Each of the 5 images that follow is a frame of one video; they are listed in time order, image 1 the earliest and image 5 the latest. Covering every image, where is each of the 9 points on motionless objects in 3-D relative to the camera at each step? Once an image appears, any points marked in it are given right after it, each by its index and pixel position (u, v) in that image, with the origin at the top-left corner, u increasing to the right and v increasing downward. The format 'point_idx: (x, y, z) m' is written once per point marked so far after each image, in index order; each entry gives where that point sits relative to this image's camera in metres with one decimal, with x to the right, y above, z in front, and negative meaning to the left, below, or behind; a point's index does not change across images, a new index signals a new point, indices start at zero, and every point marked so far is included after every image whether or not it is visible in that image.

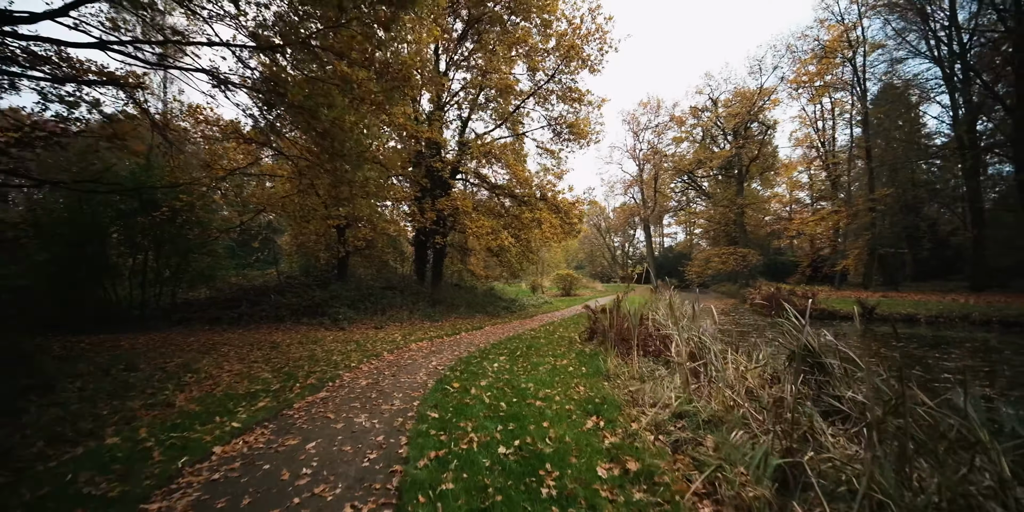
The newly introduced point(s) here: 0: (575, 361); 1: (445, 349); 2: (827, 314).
0: (+1.1, -1.8, +6.8) m
1: (-1.3, -1.9, +8.1) m
2: (+13.3, -2.5, +17.1) m
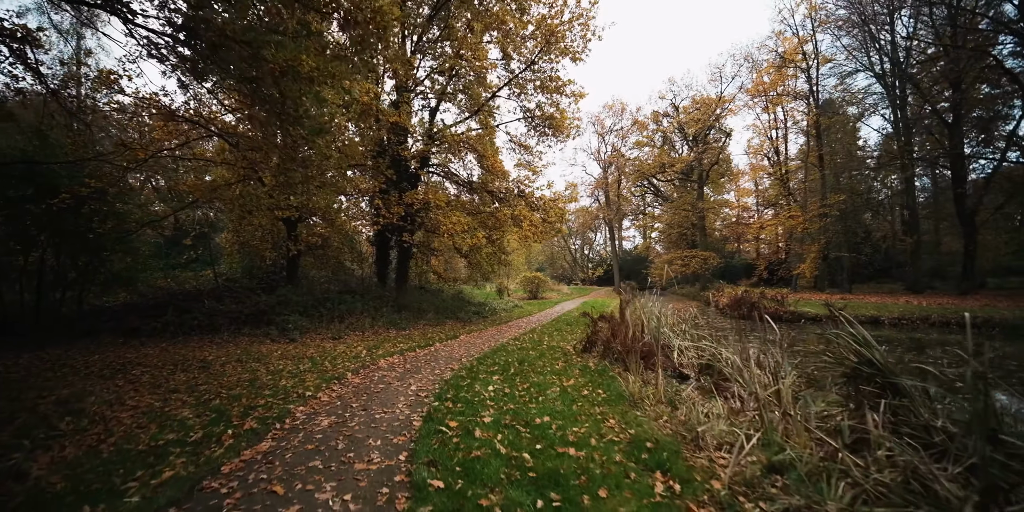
0: (+1.0, -1.8, +5.7) m
1: (-1.5, -1.9, +6.8) m
2: (+12.1, -2.6, +17.3) m
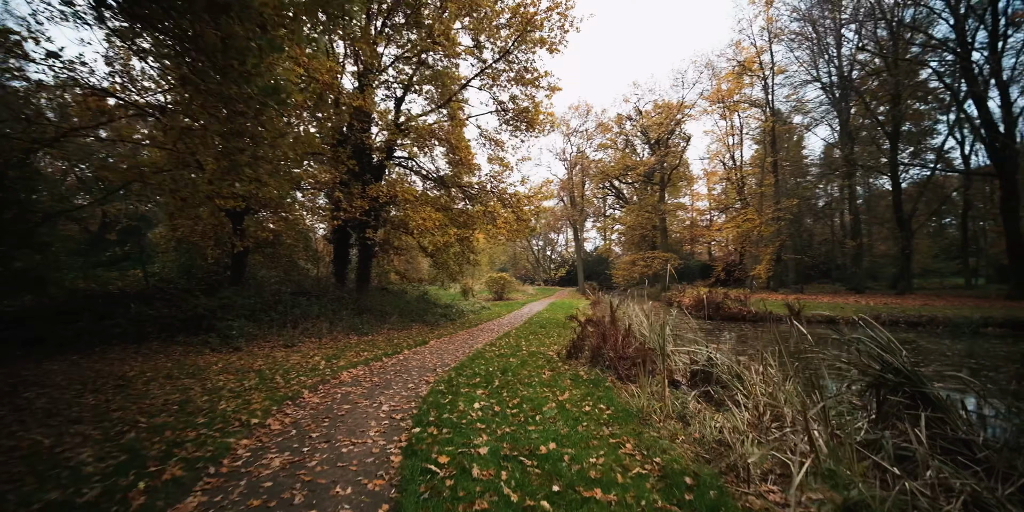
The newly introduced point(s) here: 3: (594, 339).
0: (+0.9, -1.8, +5.1) m
1: (-1.7, -1.8, +5.9) m
2: (+10.8, -2.6, +17.7) m
3: (+1.5, -1.5, +7.5) m
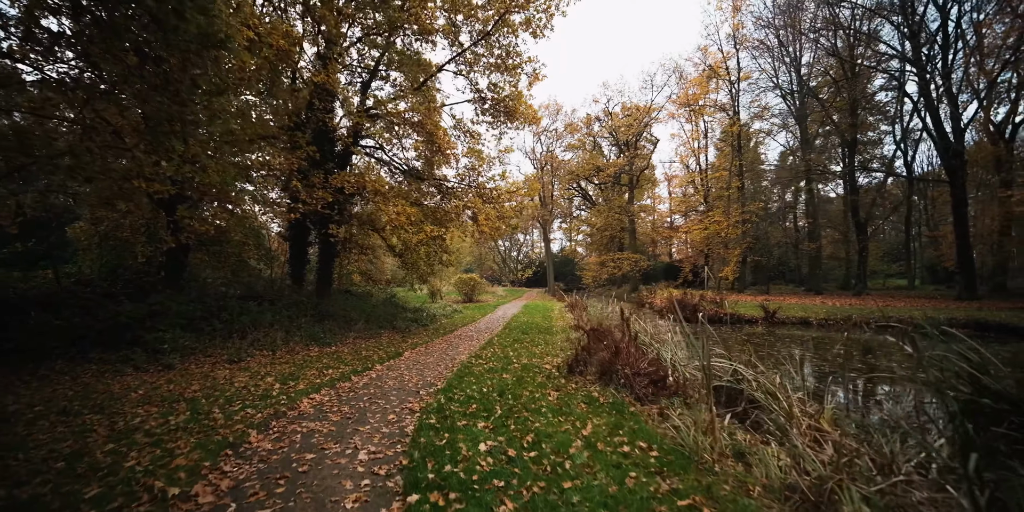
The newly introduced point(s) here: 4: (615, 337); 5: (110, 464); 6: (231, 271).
0: (+1.0, -1.8, +4.2) m
1: (-1.7, -1.8, +4.8) m
2: (+9.8, -2.7, +17.6) m
3: (+1.4, -1.6, +6.6) m
4: (+1.7, -1.3, +6.6) m
5: (-3.4, -1.7, +3.4) m
6: (-8.5, -0.5, +12.2) m
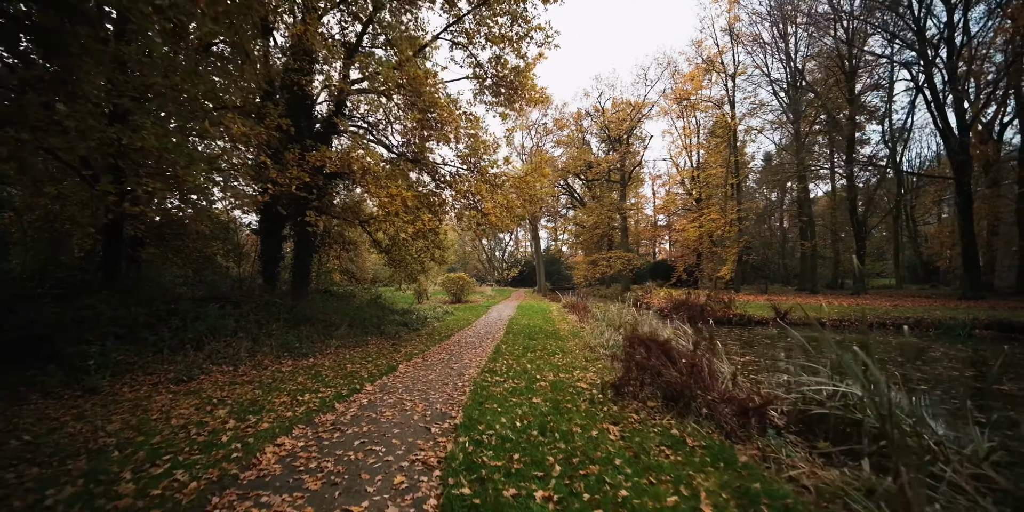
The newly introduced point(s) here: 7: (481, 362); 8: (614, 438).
0: (+1.5, -1.6, +2.8) m
1: (-1.2, -1.7, +3.3) m
2: (+9.7, -2.6, +16.6) m
3: (+1.8, -1.4, +5.3) m
4: (+2.1, -1.2, +5.2) m
5: (-2.9, -1.6, +1.8) m
6: (-8.3, -0.3, +10.4) m
7: (-0.6, -1.9, +7.5) m
8: (+1.0, -1.7, +3.9) m
